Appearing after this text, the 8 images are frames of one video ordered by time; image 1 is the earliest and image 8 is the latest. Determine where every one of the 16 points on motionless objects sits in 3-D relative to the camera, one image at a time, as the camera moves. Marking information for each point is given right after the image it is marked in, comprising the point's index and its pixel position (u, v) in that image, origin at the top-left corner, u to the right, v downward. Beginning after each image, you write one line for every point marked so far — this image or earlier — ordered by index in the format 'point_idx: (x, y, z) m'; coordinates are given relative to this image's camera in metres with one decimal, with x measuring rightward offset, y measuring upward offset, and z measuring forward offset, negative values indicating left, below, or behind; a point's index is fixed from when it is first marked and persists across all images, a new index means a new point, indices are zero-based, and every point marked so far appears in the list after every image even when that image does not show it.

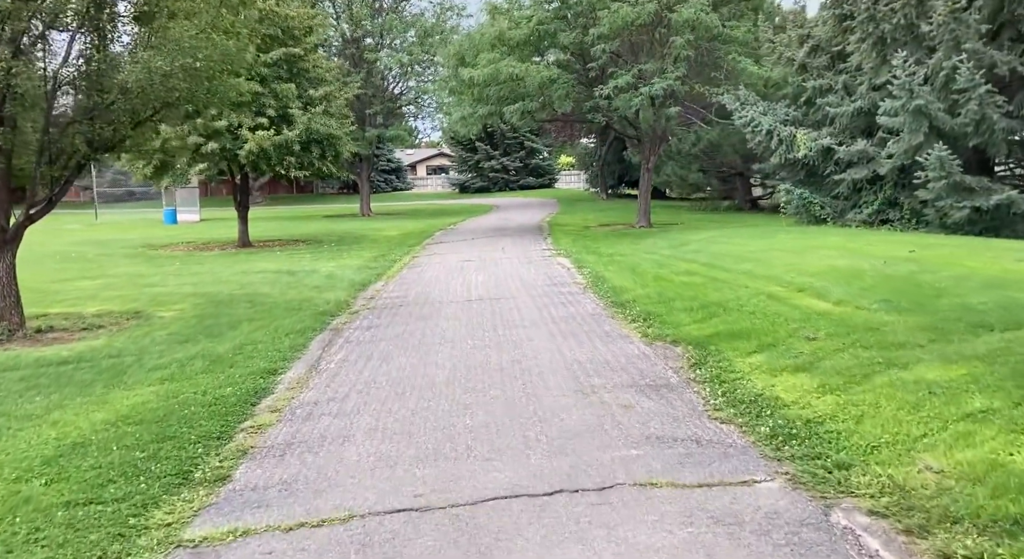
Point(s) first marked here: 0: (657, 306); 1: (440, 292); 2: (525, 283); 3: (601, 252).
0: (+1.4, -0.3, +8.7) m
1: (-1.0, -0.2, +11.9) m
2: (+0.2, -0.1, +12.3) m
3: (+1.6, +0.5, +16.9) m
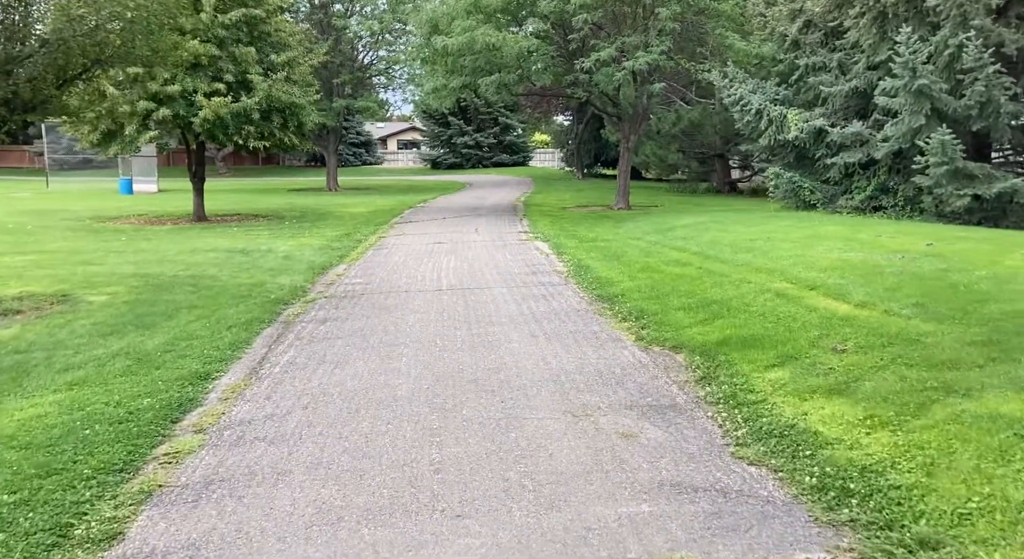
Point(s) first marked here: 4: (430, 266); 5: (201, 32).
0: (+1.2, -0.2, +7.7) m
1: (-1.3, 0.0, +10.9) m
2: (-0.1, +0.1, +11.3) m
3: (+1.1, +0.8, +16.0) m
4: (-1.1, +0.2, +12.2) m
5: (-6.7, +5.3, +19.7) m
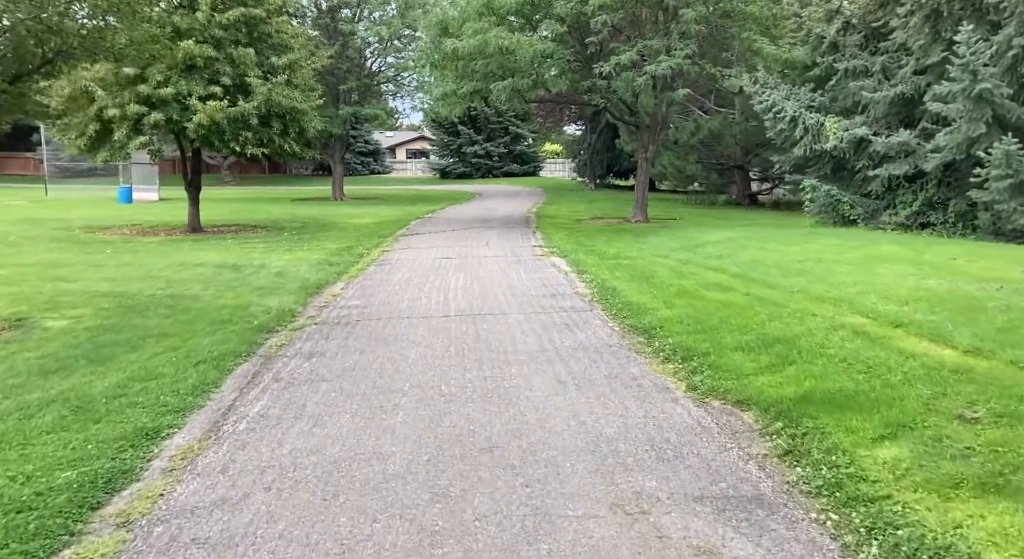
0: (+1.3, -0.4, +6.5) m
1: (-1.1, -0.2, +9.6) m
2: (0.0, -0.1, +10.1) m
3: (+1.3, +0.5, +14.7) m
4: (-0.9, -0.1, +11.0) m
5: (-6.4, +5.0, +18.6) m
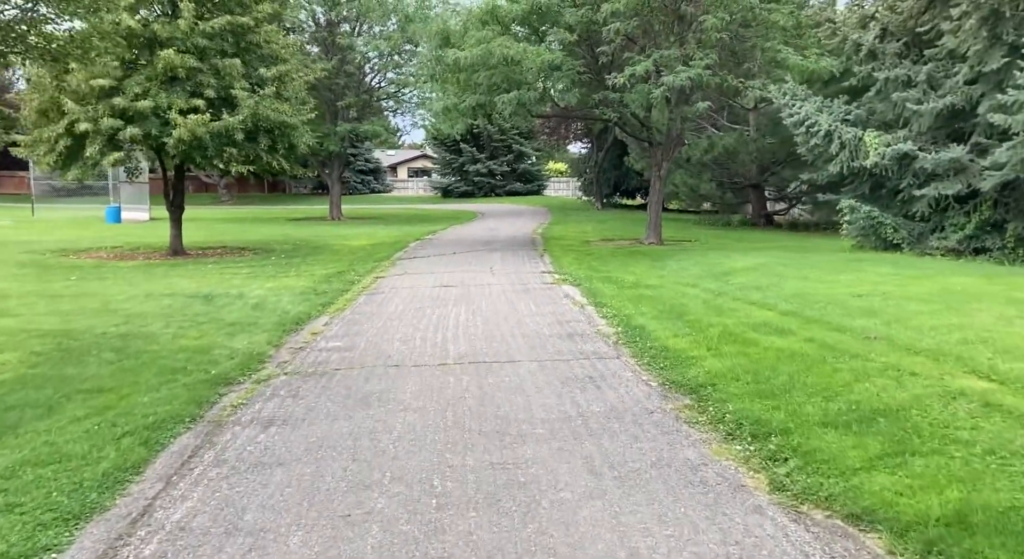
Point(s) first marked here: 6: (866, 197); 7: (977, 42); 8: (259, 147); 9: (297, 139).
0: (+1.4, -0.7, +5.0) m
1: (-1.0, -0.6, +8.2) m
2: (+0.1, -0.5, +8.6) m
3: (+1.4, 0.0, +13.3) m
4: (-0.8, -0.4, +9.6) m
5: (-6.3, +4.5, +17.2) m
6: (+6.6, +1.5, +16.7) m
7: (+7.0, +3.6, +14.1) m
8: (-5.1, +2.7, +18.3) m
9: (-4.5, +2.9, +18.9) m
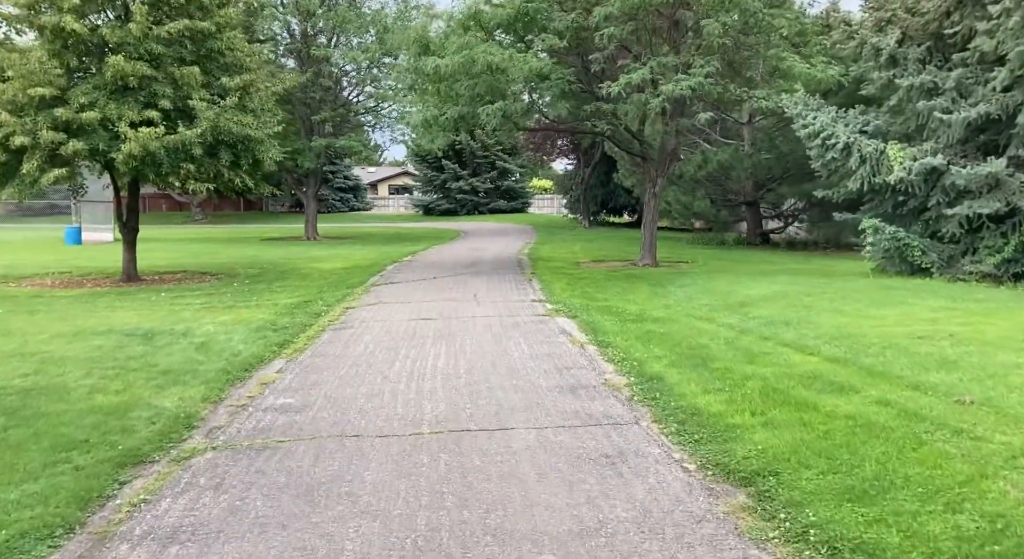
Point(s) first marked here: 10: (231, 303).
0: (+1.4, -1.0, +3.6) m
1: (-1.1, -0.9, +6.7) m
2: (0.0, -0.8, +7.1) m
3: (+1.3, -0.4, +11.8) m
4: (-1.0, -0.8, +8.1) m
5: (-6.6, +4.0, +15.7) m
6: (+6.3, +1.1, +15.4) m
7: (+6.8, +3.3, +12.8) m
8: (-5.4, +2.1, +16.8) m
9: (-4.8, +2.4, +17.4) m
10: (-4.2, -0.3, +13.7) m
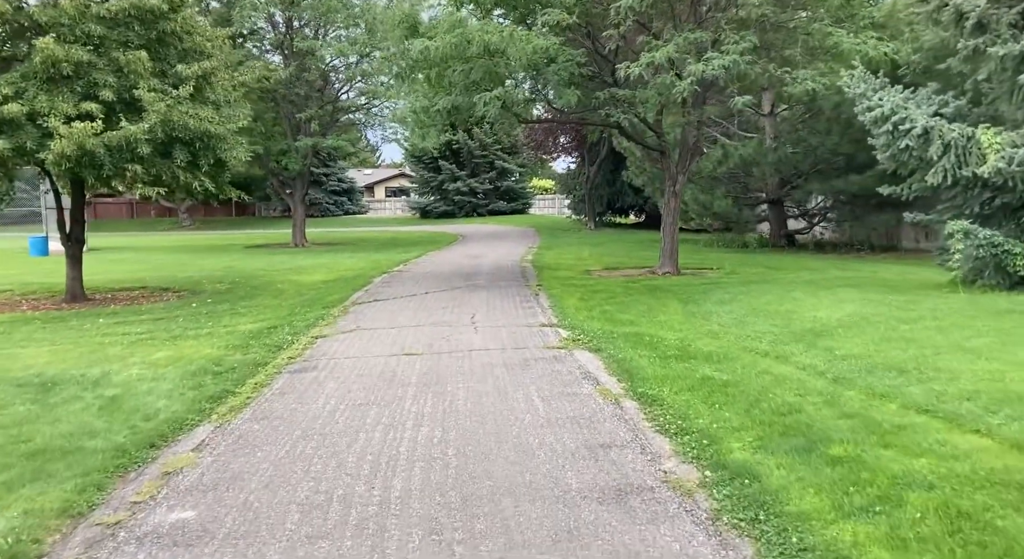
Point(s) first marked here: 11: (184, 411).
0: (+1.5, -1.2, +1.2) m
1: (-1.0, -1.1, +4.3) m
2: (+0.1, -1.0, +4.8) m
3: (+1.3, -0.6, +9.4) m
4: (-0.9, -1.0, +5.7) m
5: (-6.6, +3.7, +13.4) m
6: (+6.4, +0.9, +13.0) m
7: (+6.8, +3.1, +10.5) m
8: (-5.3, +1.8, +14.4) m
9: (-4.7, +2.1, +15.0) m
10: (-4.2, -0.6, +11.4) m
11: (-2.5, -1.0, +7.0) m
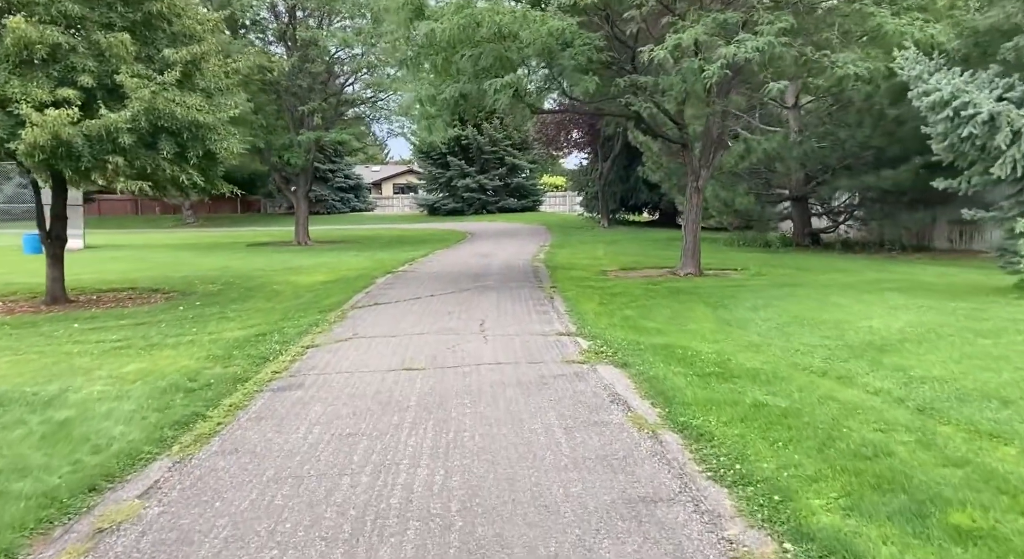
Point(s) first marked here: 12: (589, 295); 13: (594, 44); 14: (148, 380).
0: (+1.5, -1.2, +0.1) m
1: (-0.9, -1.2, +3.2) m
2: (+0.2, -1.1, +3.7) m
3: (+1.5, -0.6, +8.3) m
4: (-0.8, -1.1, +4.6) m
5: (-6.4, +3.7, +12.3) m
6: (+6.5, +0.9, +11.8) m
7: (+7.0, +3.1, +9.3) m
8: (-5.2, +1.8, +13.3) m
9: (-4.6, +2.1, +14.0) m
10: (-4.0, -0.7, +10.3) m
11: (-2.4, -1.0, +6.0) m
12: (+1.2, -0.2, +13.7) m
13: (+1.3, +3.7, +14.4) m
14: (-3.2, -0.9, +8.0) m
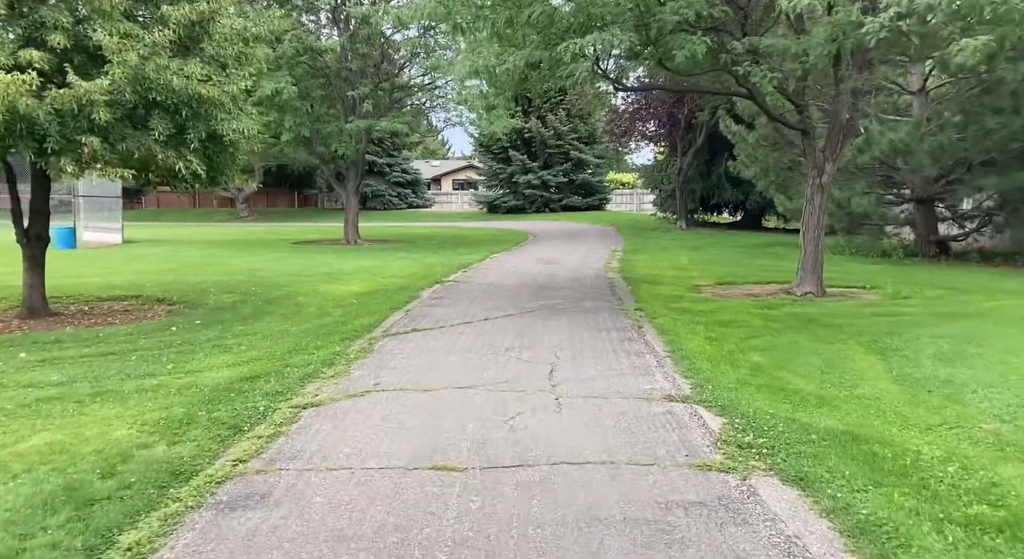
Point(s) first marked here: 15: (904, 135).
0: (+1.5, -1.5, -3.1) m
1: (-0.7, -1.5, +0.2) m
2: (+0.4, -1.4, +0.6) m
3: (+2.0, -0.9, +5.1) m
4: (-0.5, -1.3, +1.6) m
5: (-5.5, +3.5, +9.6) m
6: (+7.3, +0.5, +8.3) m
7: (+7.7, +2.7, +5.7) m
8: (-4.2, +1.7, +10.6) m
9: (-3.6, +1.9, +11.1) m
10: (-3.3, -0.8, +7.5) m
11: (-2.0, -1.3, +3.0) m
12: (+2.1, -0.5, +10.5) m
13: (+2.3, +3.4, +11.2) m
14: (-2.7, -1.1, +5.1) m
15: (+7.5, +2.8, +17.4) m
